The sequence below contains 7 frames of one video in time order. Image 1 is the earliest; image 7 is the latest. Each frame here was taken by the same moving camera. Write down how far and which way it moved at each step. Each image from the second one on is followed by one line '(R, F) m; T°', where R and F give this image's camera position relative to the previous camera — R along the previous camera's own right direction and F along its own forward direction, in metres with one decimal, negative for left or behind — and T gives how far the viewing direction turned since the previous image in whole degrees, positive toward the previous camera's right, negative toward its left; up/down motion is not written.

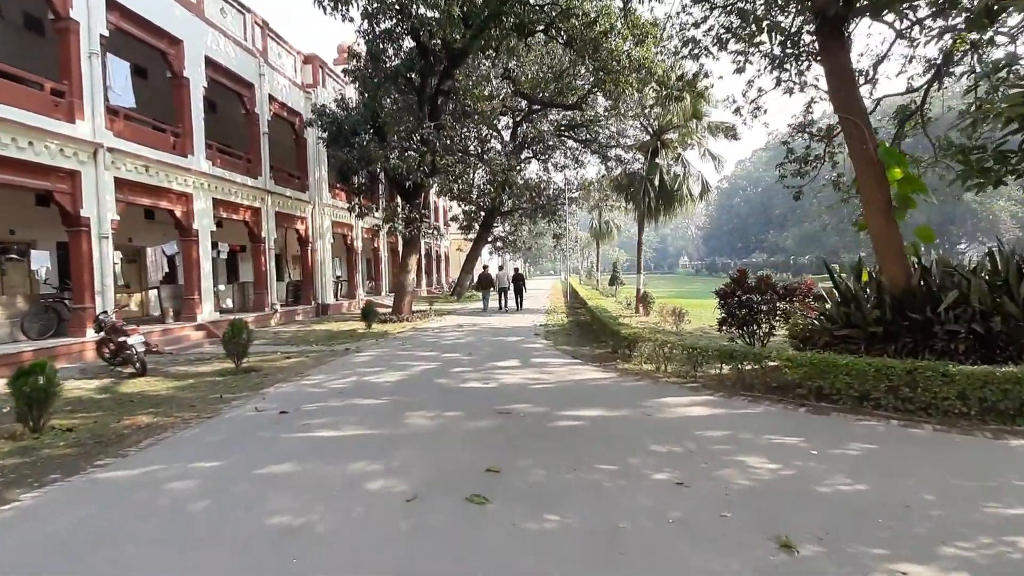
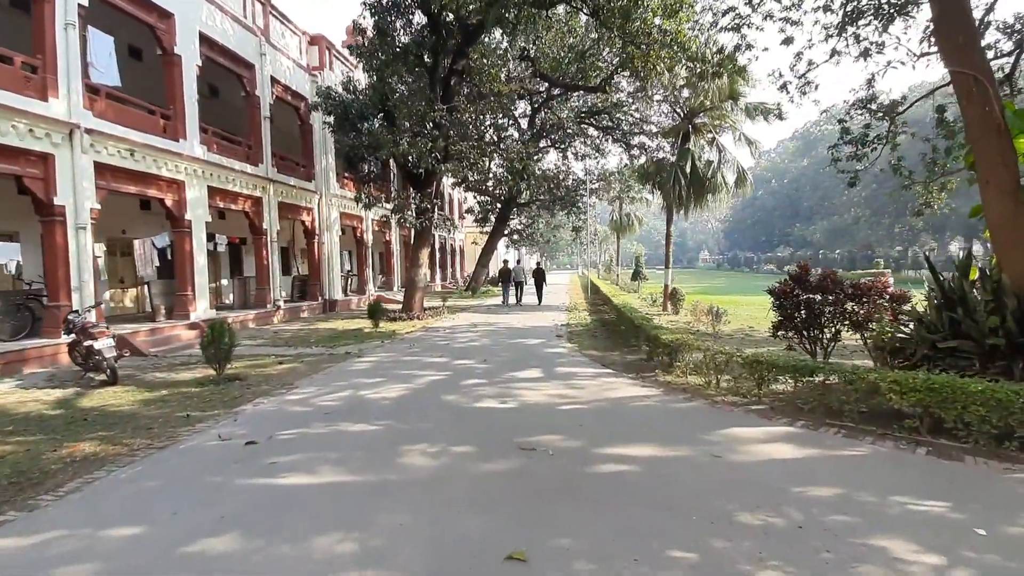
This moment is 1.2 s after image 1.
(-0.1, +1.2) m; -2°
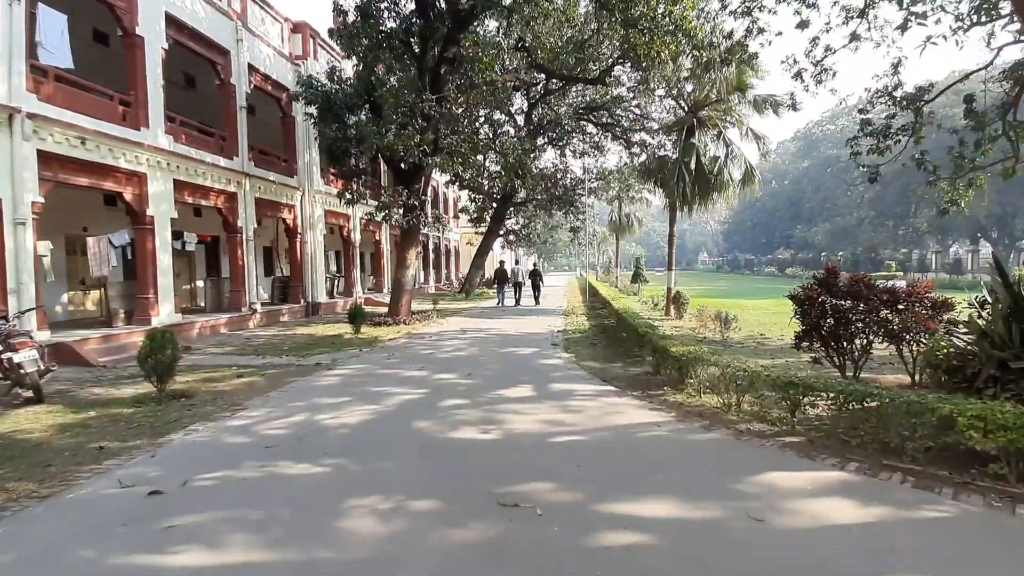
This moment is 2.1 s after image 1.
(+0.1, +1.0) m; 0°
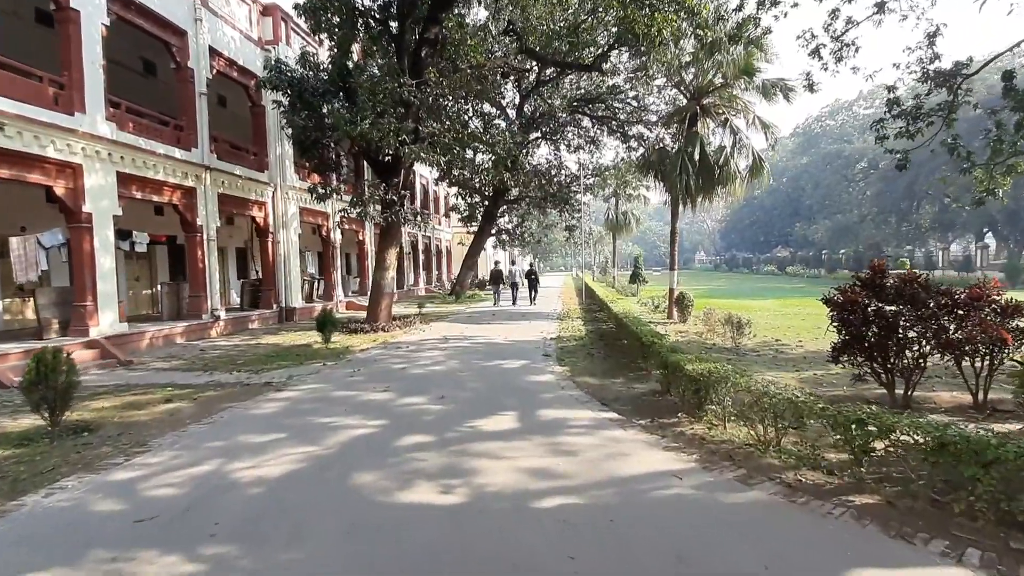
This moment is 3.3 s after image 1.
(+0.2, +1.2) m; 0°
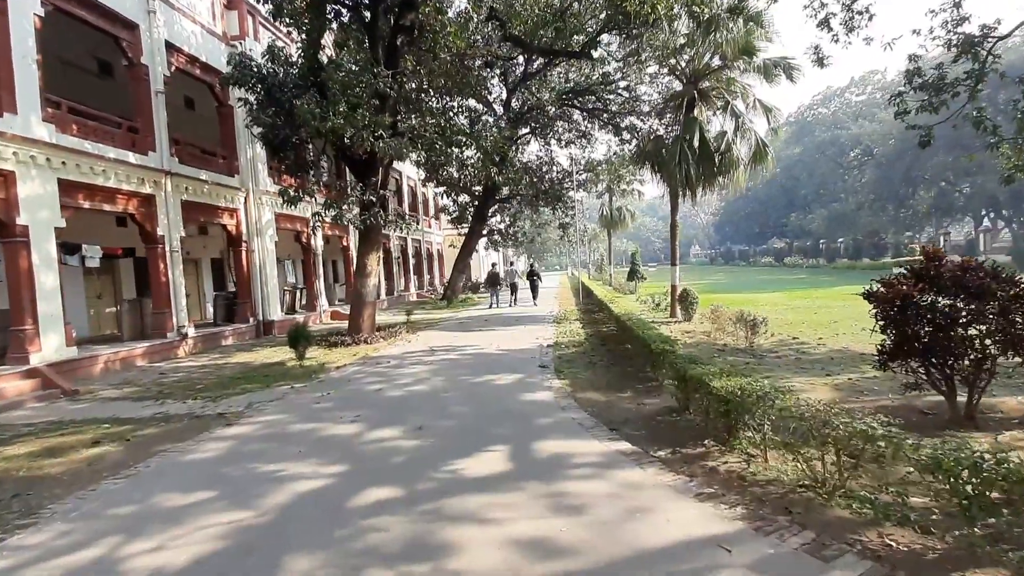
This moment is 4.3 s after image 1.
(+0.1, +1.0) m; +1°
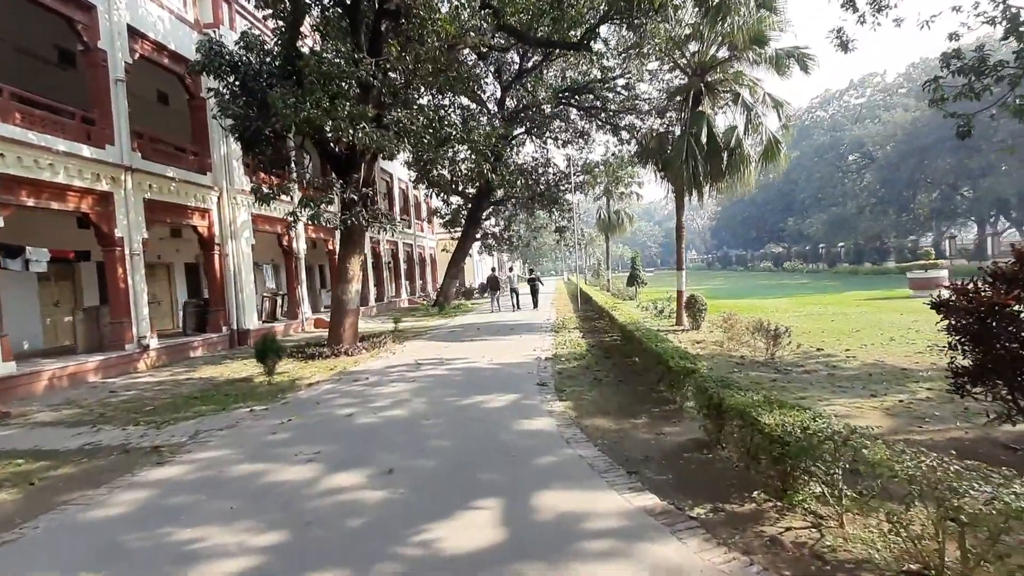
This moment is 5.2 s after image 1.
(0.0, +1.0) m; +1°
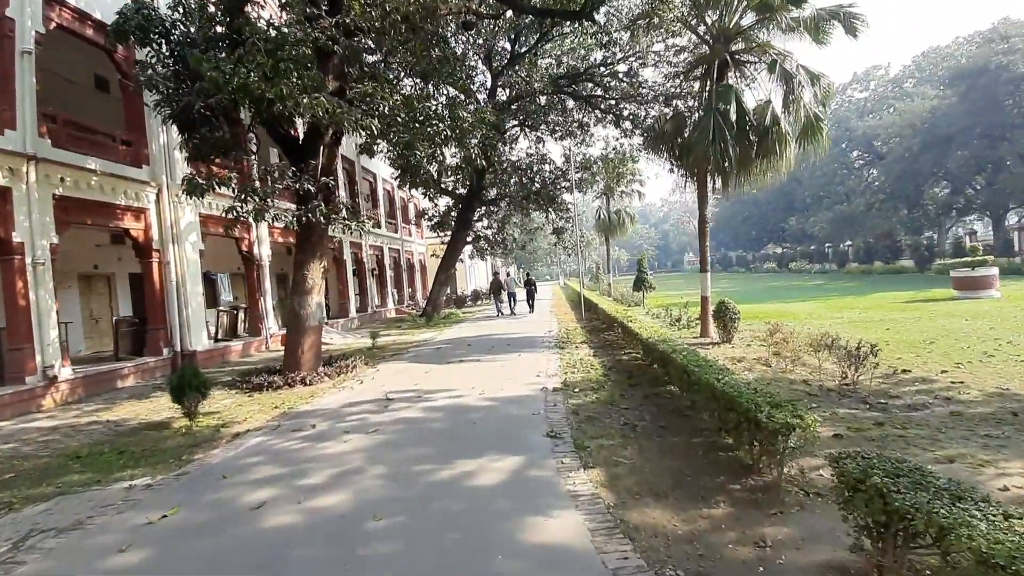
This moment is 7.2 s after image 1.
(0.0, +2.0) m; +1°
